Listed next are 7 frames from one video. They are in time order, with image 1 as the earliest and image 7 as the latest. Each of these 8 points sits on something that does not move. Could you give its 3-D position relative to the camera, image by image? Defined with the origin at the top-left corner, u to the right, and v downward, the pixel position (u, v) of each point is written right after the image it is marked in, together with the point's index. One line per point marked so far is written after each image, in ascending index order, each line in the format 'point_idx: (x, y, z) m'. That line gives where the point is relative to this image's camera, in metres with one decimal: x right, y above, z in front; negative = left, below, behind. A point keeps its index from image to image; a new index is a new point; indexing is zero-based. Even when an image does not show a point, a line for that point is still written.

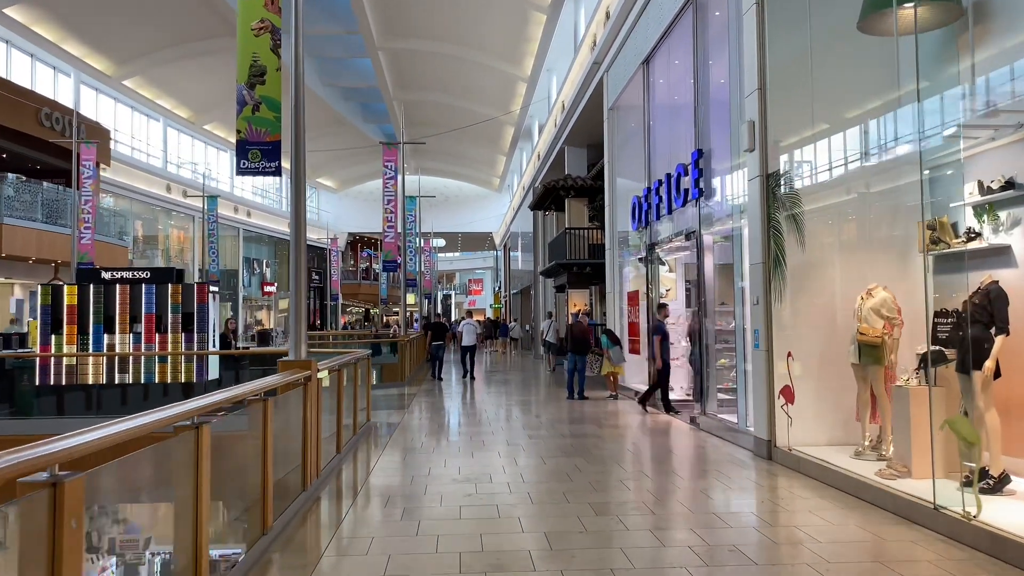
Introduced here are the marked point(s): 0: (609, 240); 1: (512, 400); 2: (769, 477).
0: (+1.7, +0.9, +13.2) m
1: (0.0, -1.9, +13.4) m
2: (+2.0, -1.5, +6.0) m
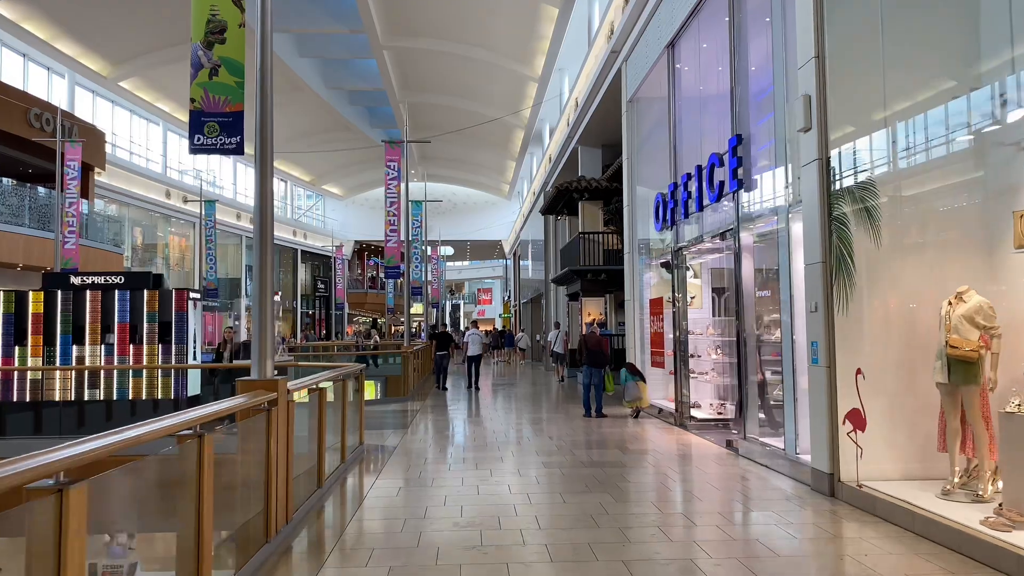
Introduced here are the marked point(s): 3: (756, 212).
0: (+1.9, +0.8, +12.2) m
1: (+0.2, -2.0, +12.4) m
2: (+2.1, -1.5, +4.9) m
3: (+2.3, +0.7, +7.3) m
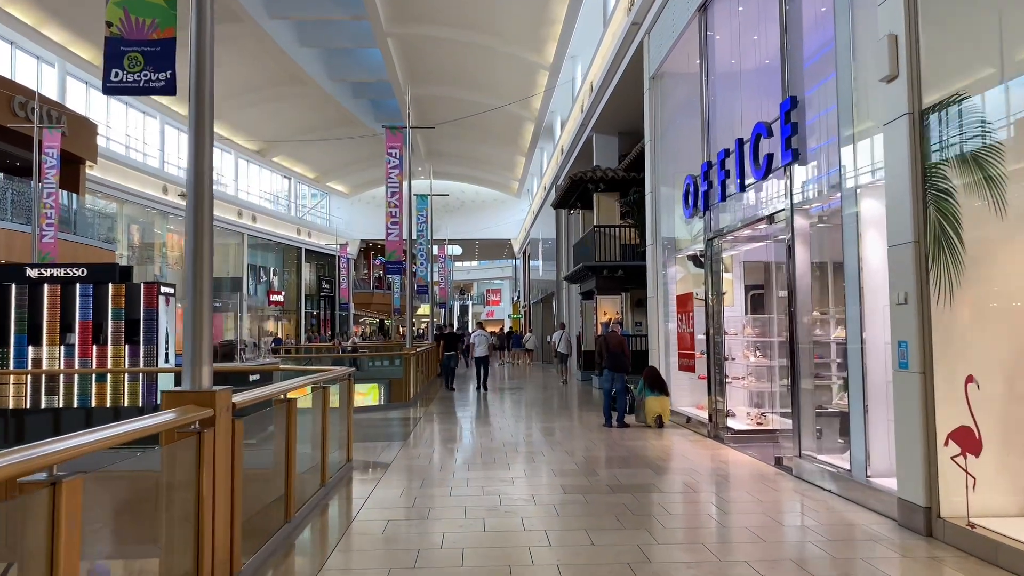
0: (+2.0, +0.9, +11.2) m
1: (+0.3, -2.0, +11.4) m
2: (+2.1, -1.4, +3.8) m
3: (+2.4, +0.8, +6.2) m
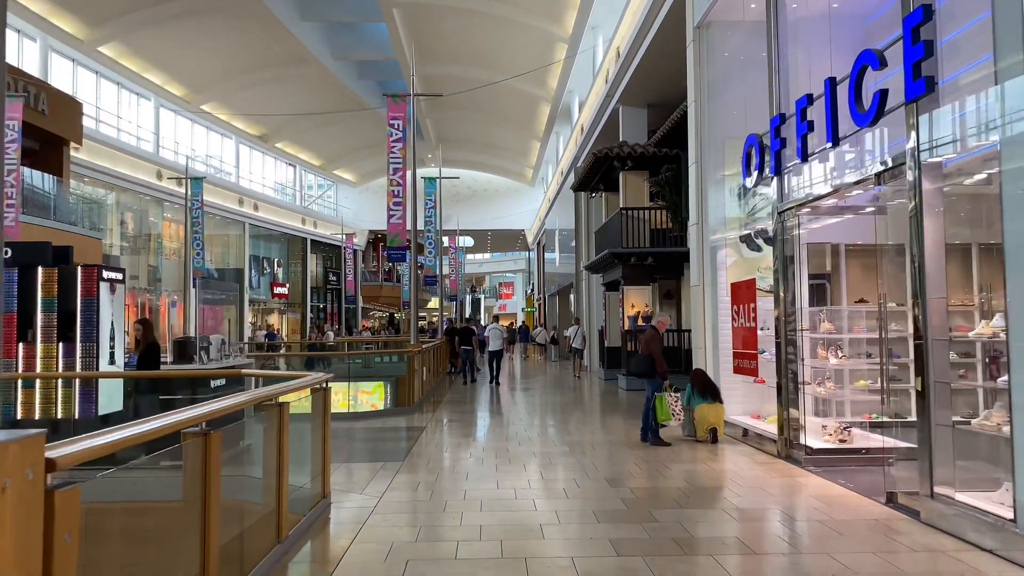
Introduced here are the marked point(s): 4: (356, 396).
0: (+2.3, +1.0, +9.6) m
1: (+0.6, -1.8, +9.8) m
2: (+2.3, -1.3, +2.3) m
3: (+2.6, +0.9, +4.6) m
4: (-2.3, -1.6, +11.8) m
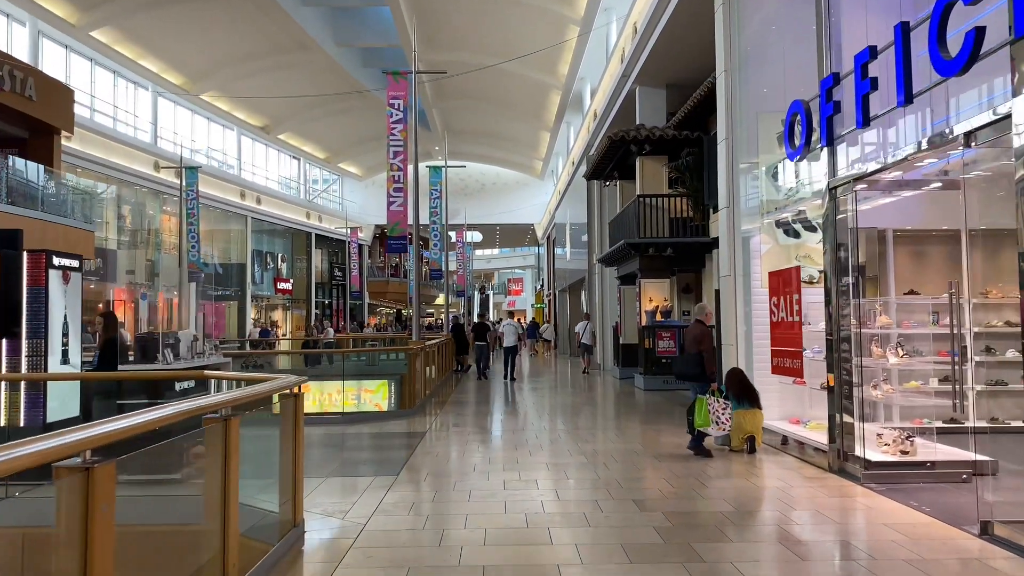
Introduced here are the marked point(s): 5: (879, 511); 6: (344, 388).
0: (+2.4, +1.1, +8.6) m
1: (+0.7, -1.7, +8.9) m
2: (+2.3, -1.2, +1.4) m
3: (+2.6, +1.0, +3.7) m
4: (-2.1, -1.5, +11.0) m
5: (+2.3, -1.4, +4.9) m
6: (-2.3, -1.4, +11.0) m
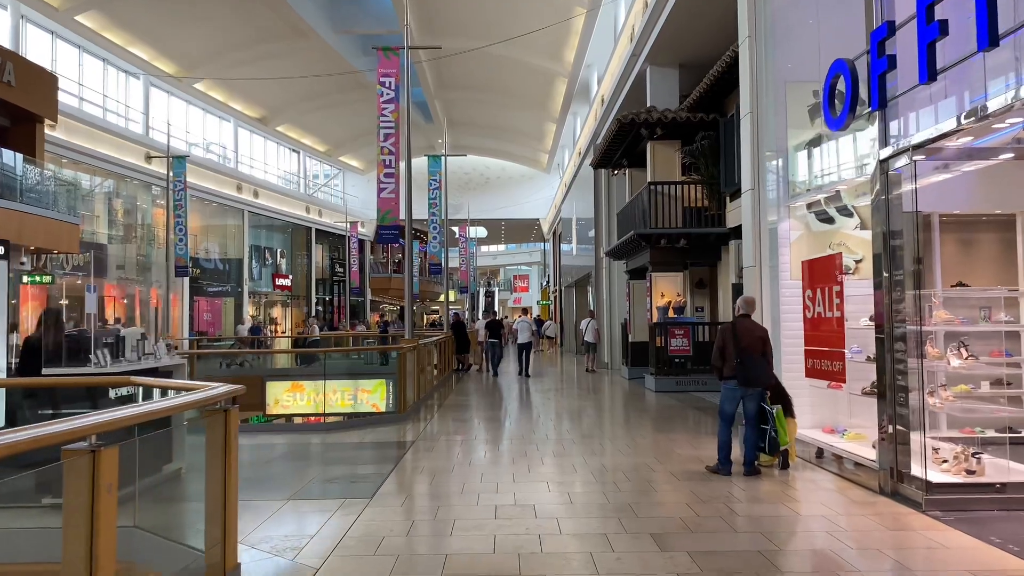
0: (+2.4, +1.2, +7.8) m
1: (+0.7, -1.6, +8.1) m
2: (+2.2, -1.2, +0.5) m
3: (+2.6, +1.0, +2.8) m
4: (-2.1, -1.4, +10.2) m
5: (+2.3, -1.4, +4.0) m
6: (-2.3, -1.3, +10.1) m
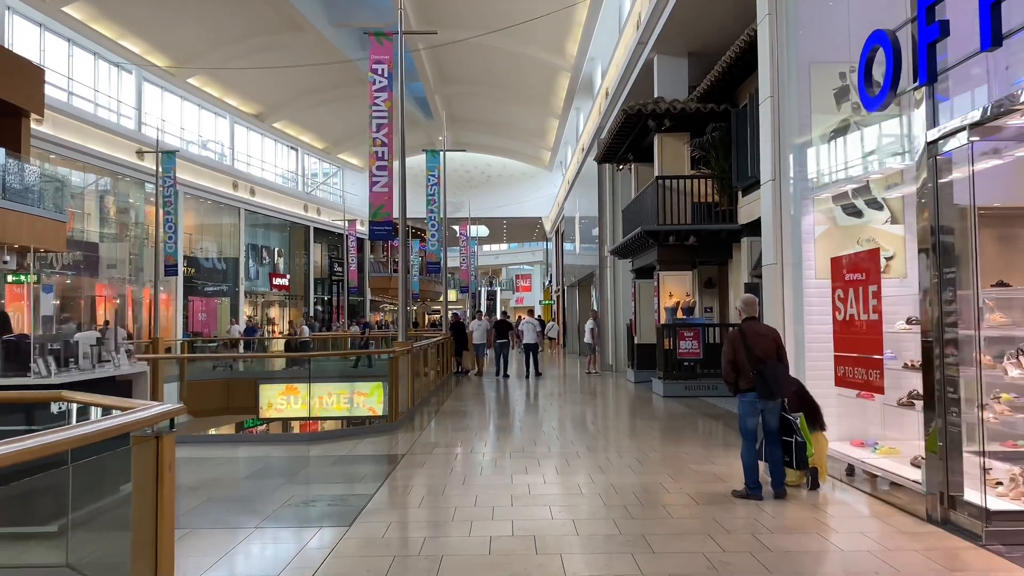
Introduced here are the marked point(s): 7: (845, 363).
0: (+2.4, +1.2, +7.2) m
1: (+0.7, -1.6, +7.5) m
2: (+2.2, -1.2, -0.1) m
3: (+2.6, +1.1, +2.2) m
4: (-2.1, -1.4, +9.6) m
5: (+2.2, -1.4, +3.4) m
6: (-2.3, -1.3, +9.6) m
7: (+2.5, -0.6, +5.8) m
